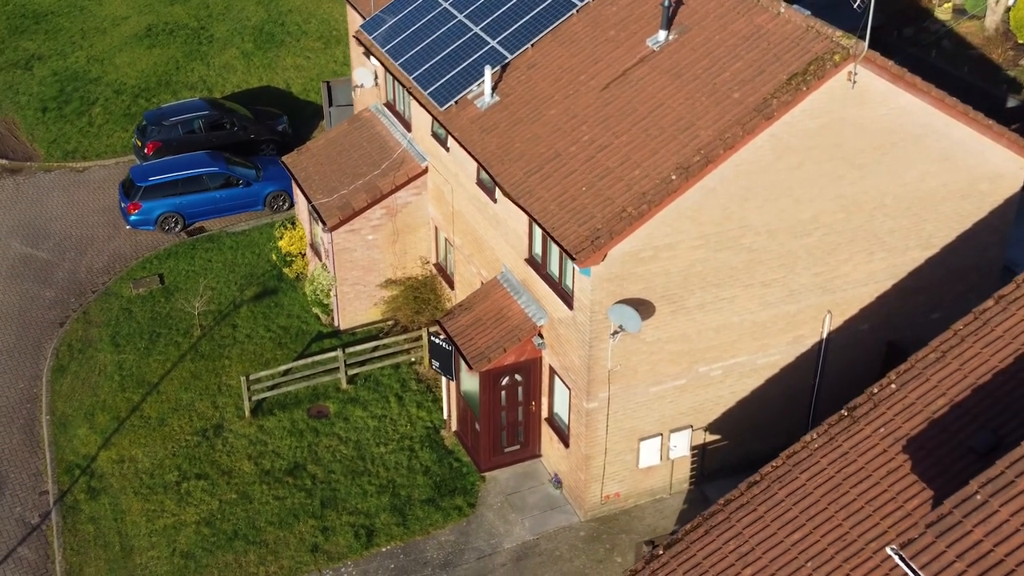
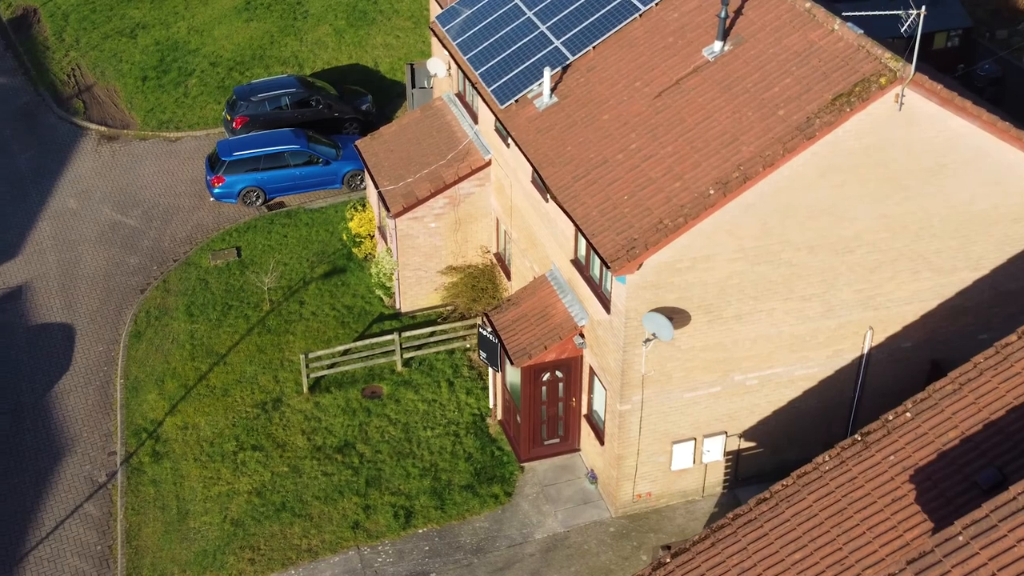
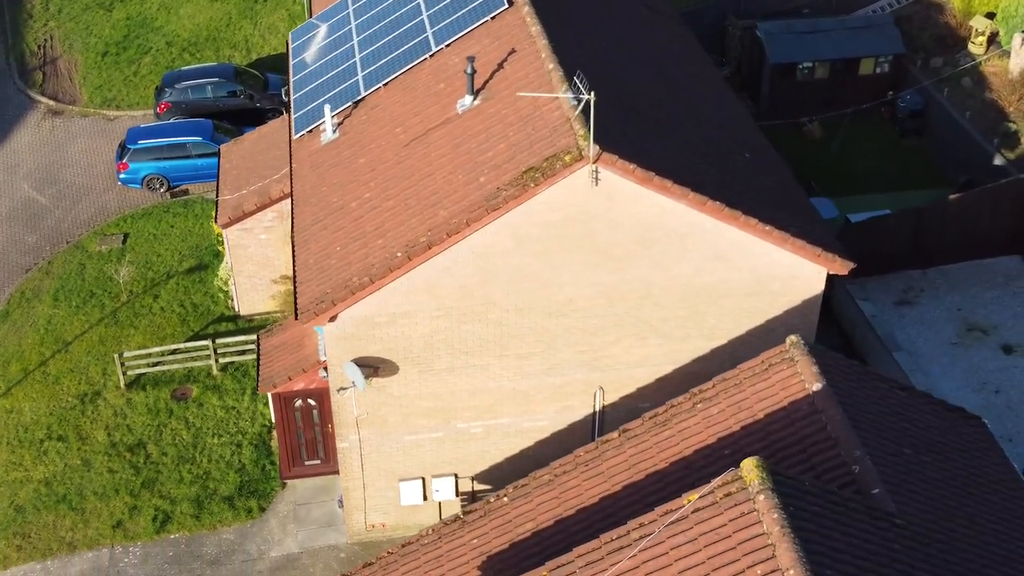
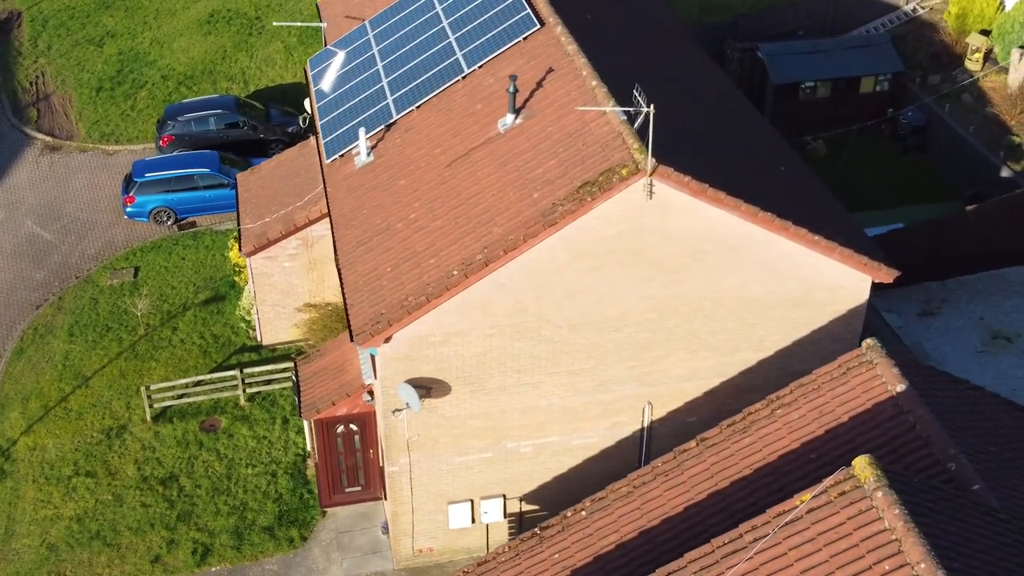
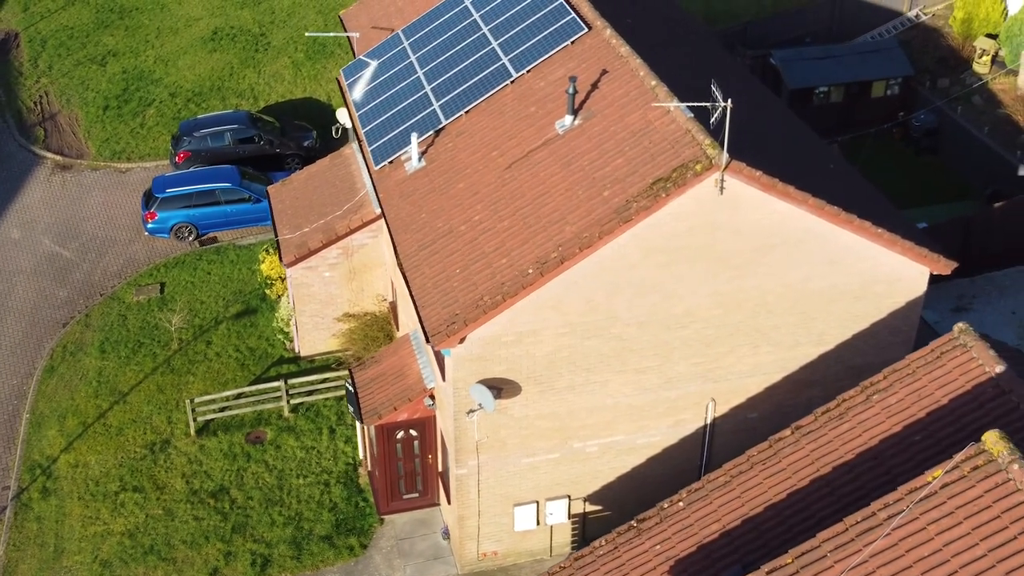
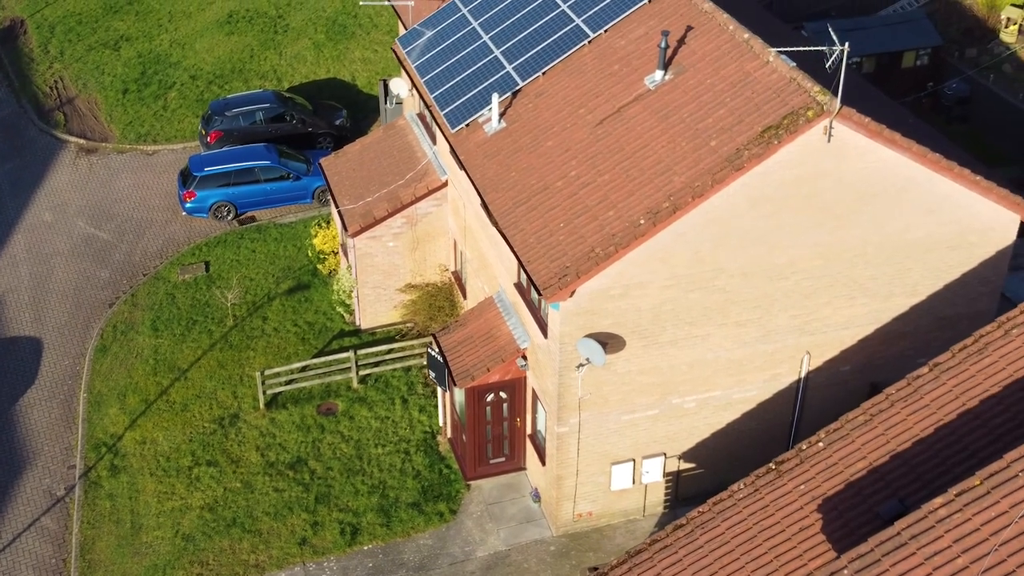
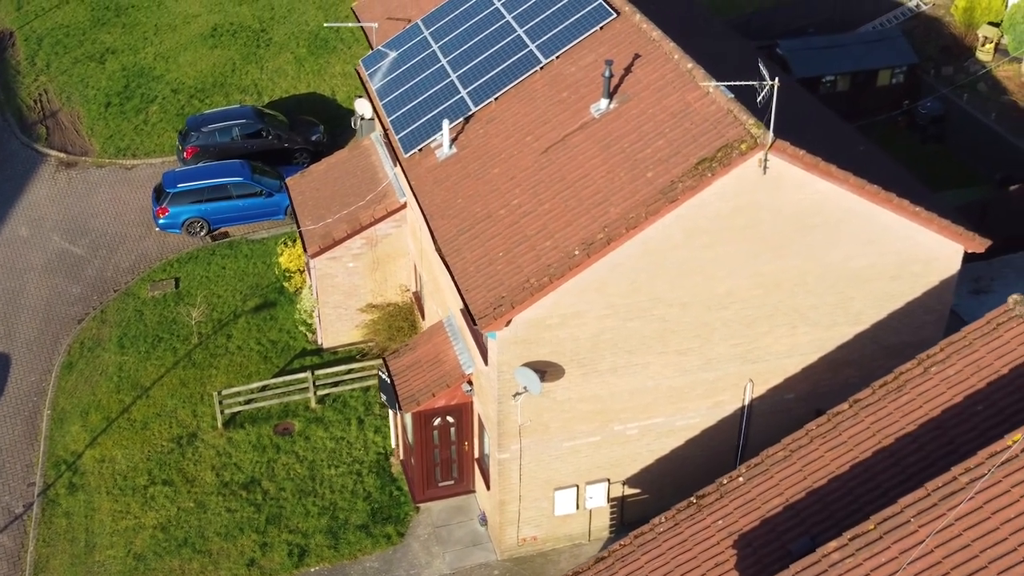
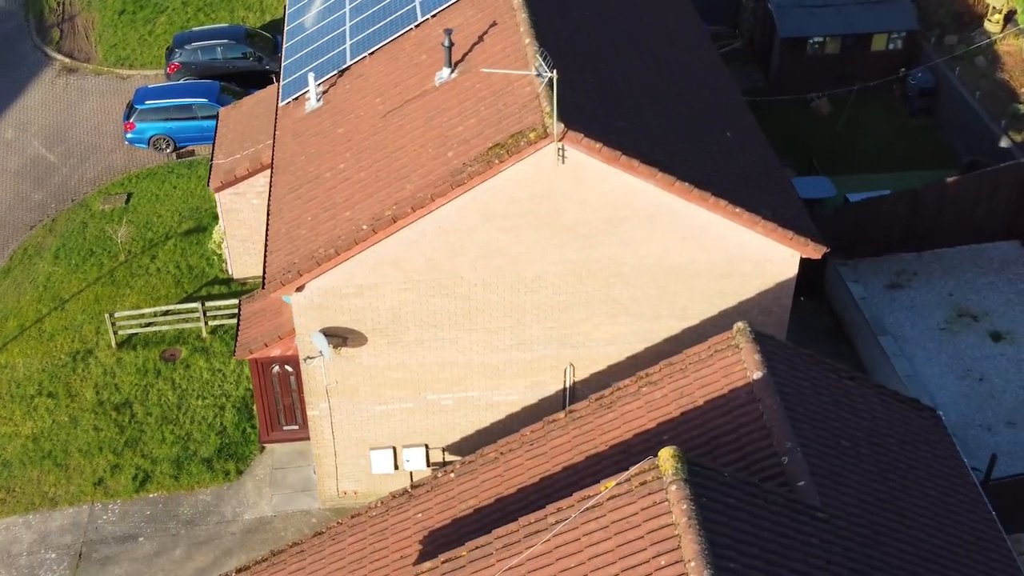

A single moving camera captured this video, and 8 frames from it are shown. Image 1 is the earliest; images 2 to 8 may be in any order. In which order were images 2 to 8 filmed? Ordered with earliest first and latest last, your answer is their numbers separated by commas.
2, 6, 7, 5, 4, 3, 8
